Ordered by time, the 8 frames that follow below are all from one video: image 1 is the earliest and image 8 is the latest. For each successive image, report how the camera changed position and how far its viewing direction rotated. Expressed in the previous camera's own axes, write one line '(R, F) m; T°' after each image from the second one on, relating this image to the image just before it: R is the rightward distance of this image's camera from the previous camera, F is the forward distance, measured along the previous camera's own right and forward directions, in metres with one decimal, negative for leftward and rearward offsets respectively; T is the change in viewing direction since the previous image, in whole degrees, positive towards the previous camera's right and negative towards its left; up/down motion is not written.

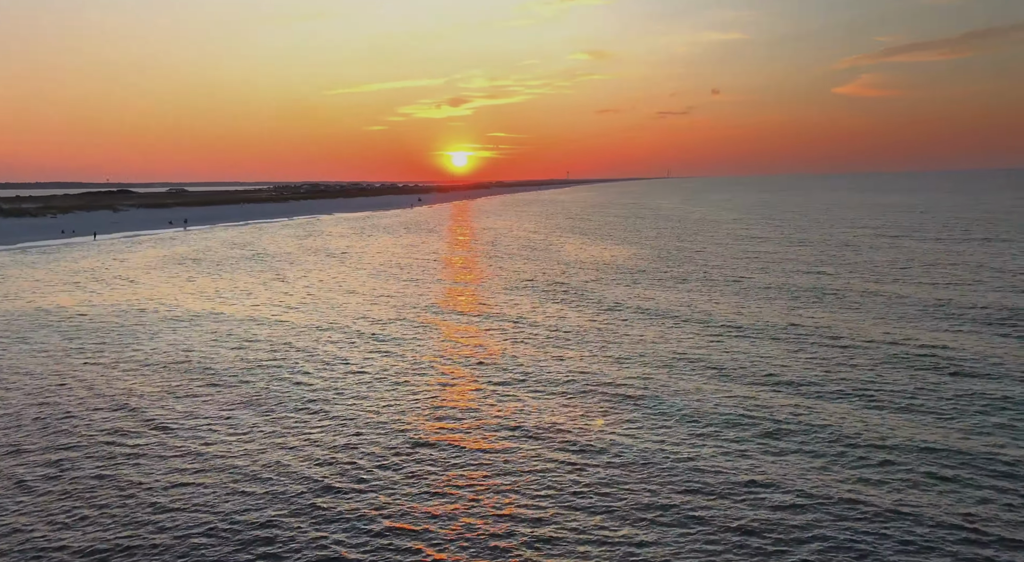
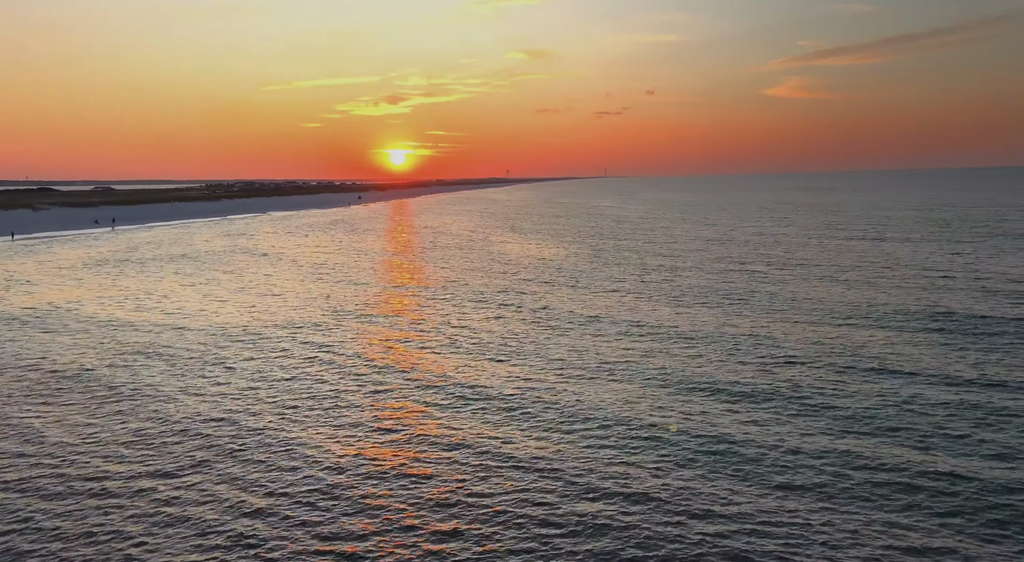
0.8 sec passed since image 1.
(0.0, +0.2) m; +4°
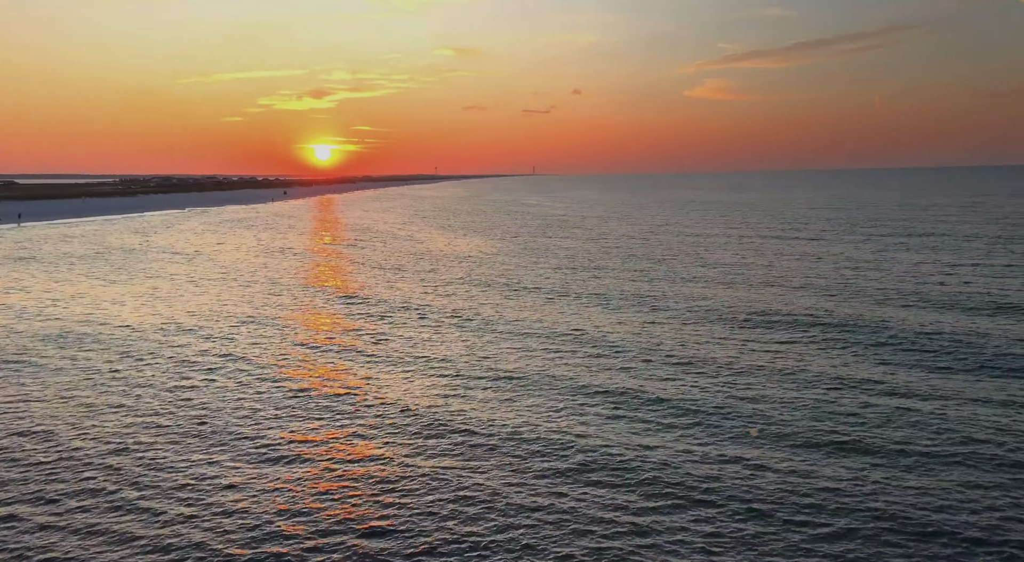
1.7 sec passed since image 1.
(-0.3, +0.8) m; +5°
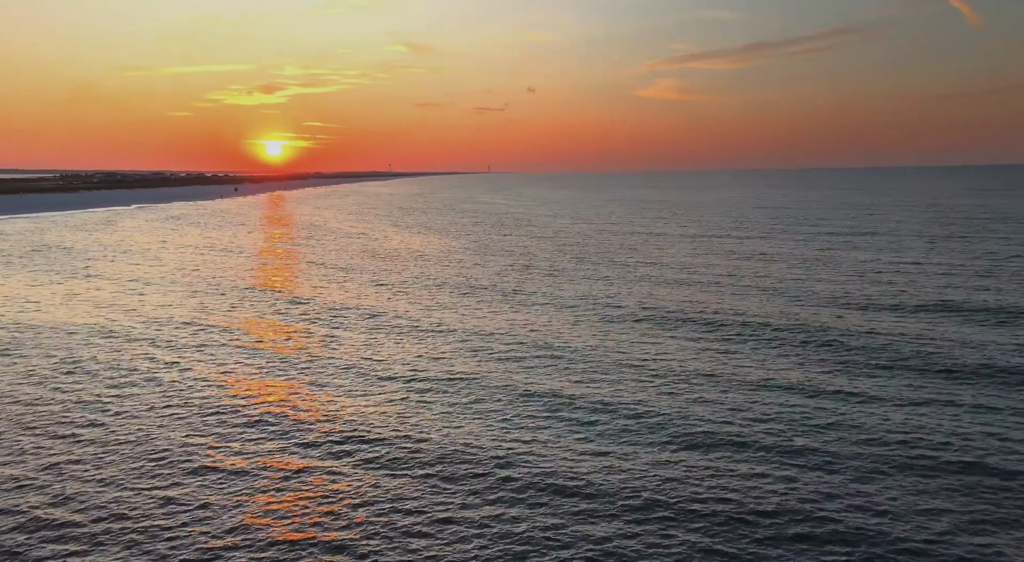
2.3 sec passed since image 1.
(-0.2, +0.1) m; +3°
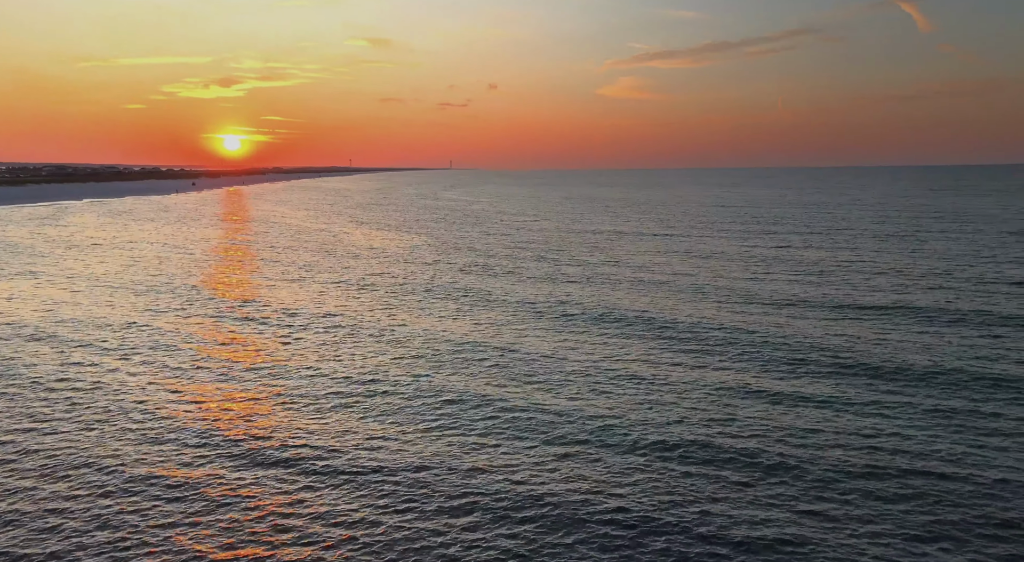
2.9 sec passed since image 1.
(-0.2, +0.4) m; +3°
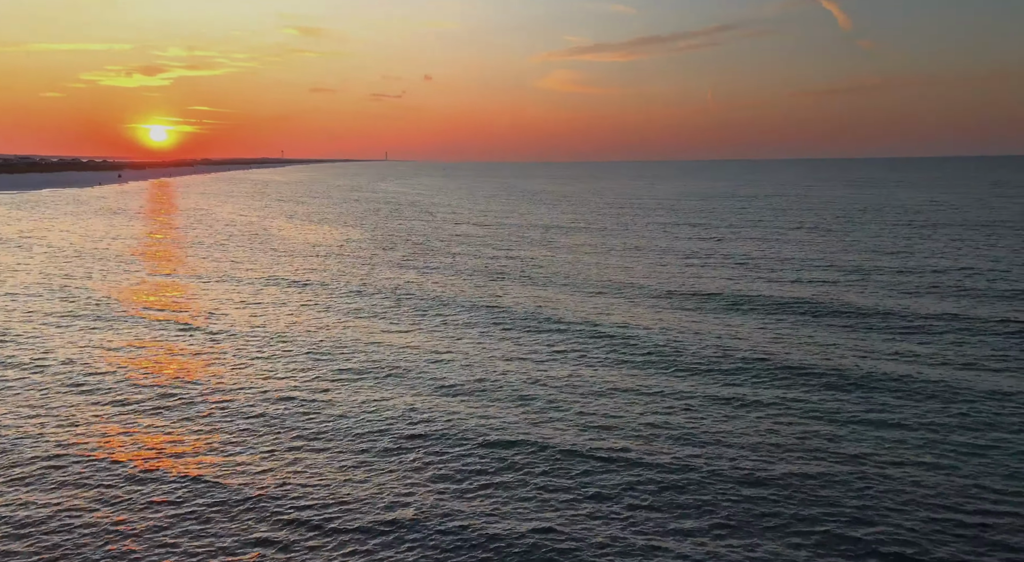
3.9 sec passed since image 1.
(-0.8, +0.9) m; +5°
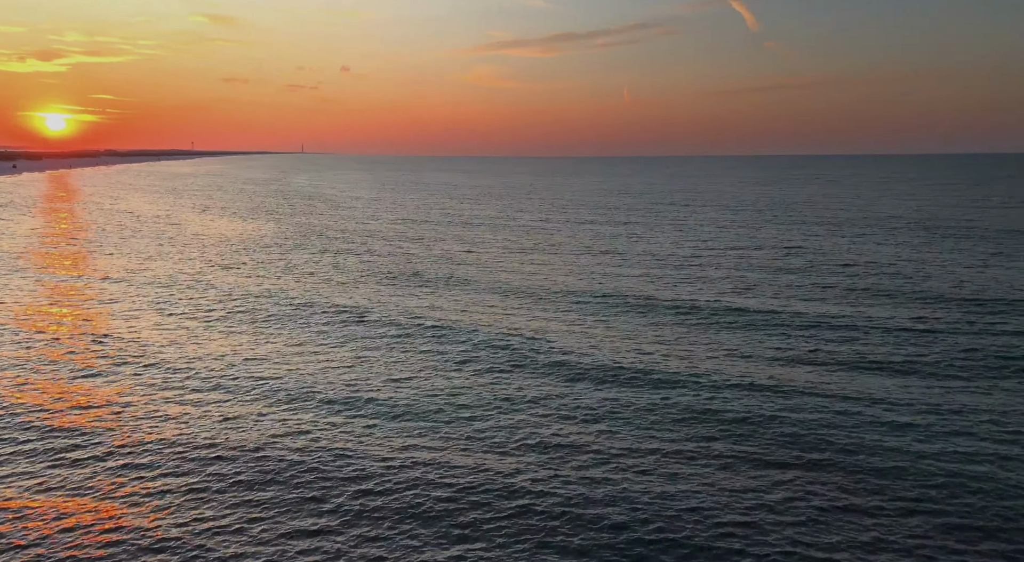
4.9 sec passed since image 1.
(-1.5, +1.6) m; +6°
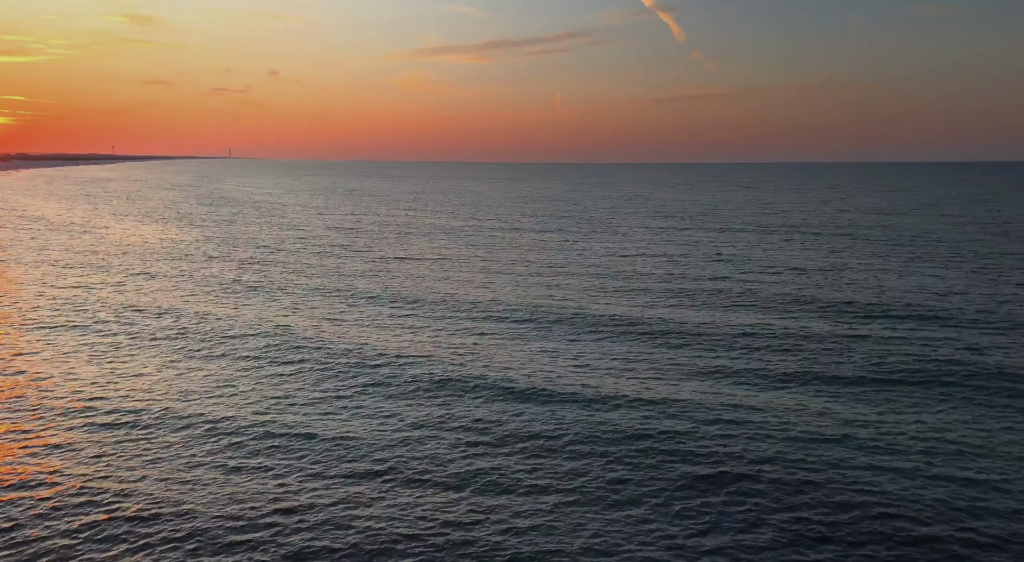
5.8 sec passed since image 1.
(-0.6, +1.0) m; +5°
